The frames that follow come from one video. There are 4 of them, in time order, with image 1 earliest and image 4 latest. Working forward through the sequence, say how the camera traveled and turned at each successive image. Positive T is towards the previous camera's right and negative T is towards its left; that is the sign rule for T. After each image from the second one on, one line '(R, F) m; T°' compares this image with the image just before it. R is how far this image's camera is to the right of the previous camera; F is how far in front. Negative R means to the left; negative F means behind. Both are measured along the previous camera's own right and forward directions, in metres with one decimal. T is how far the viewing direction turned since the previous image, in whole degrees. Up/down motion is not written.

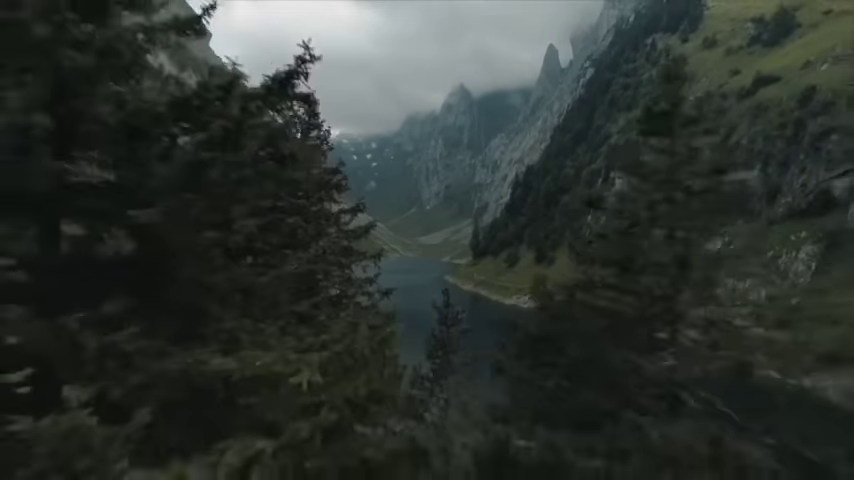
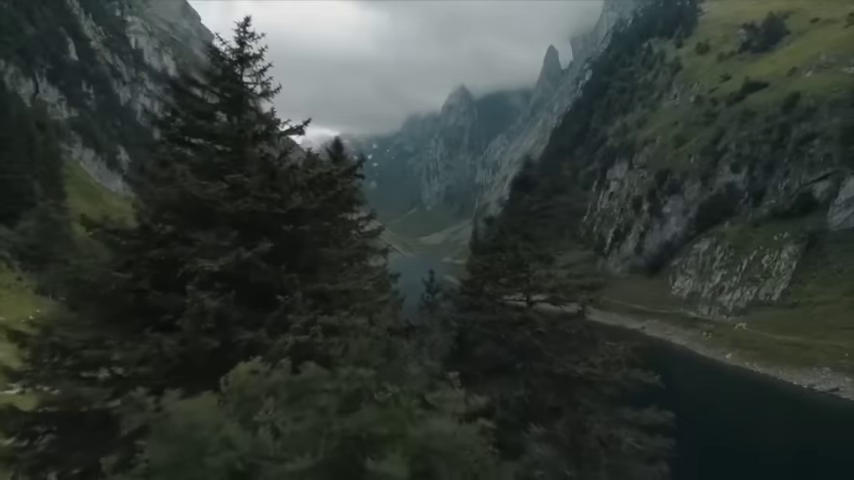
(+0.2, -8.0) m; 0°
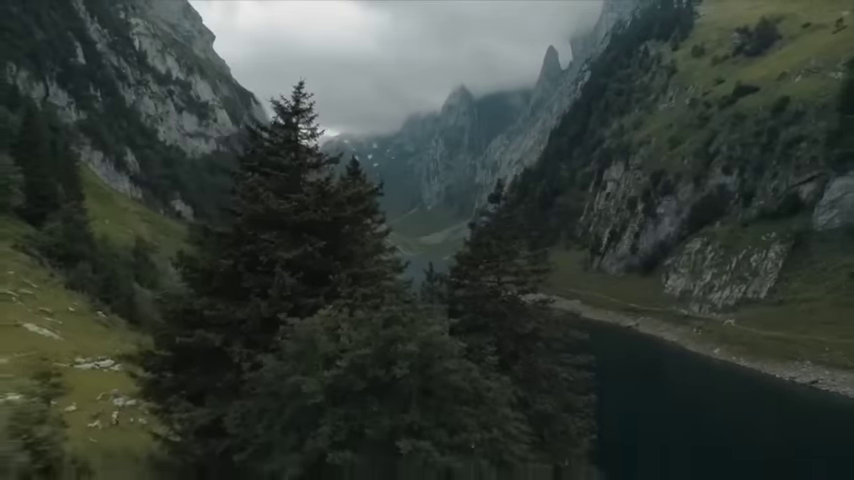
(0.0, -6.3) m; 0°
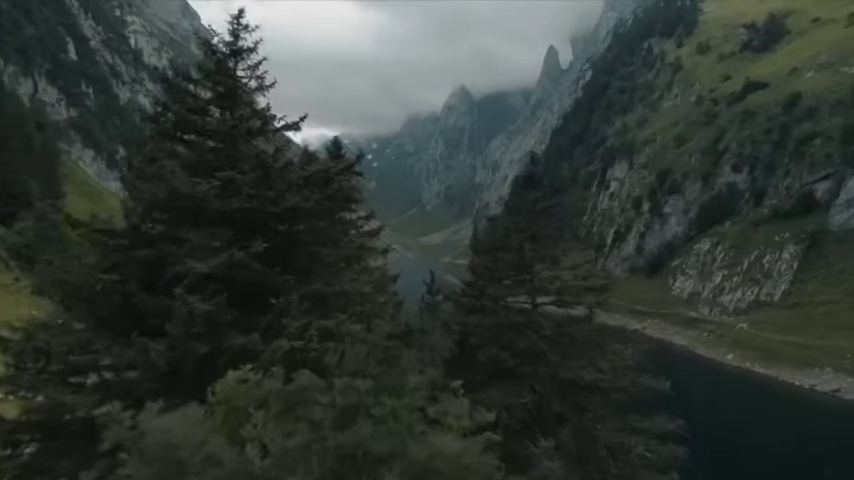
(0.0, +6.8) m; 0°
